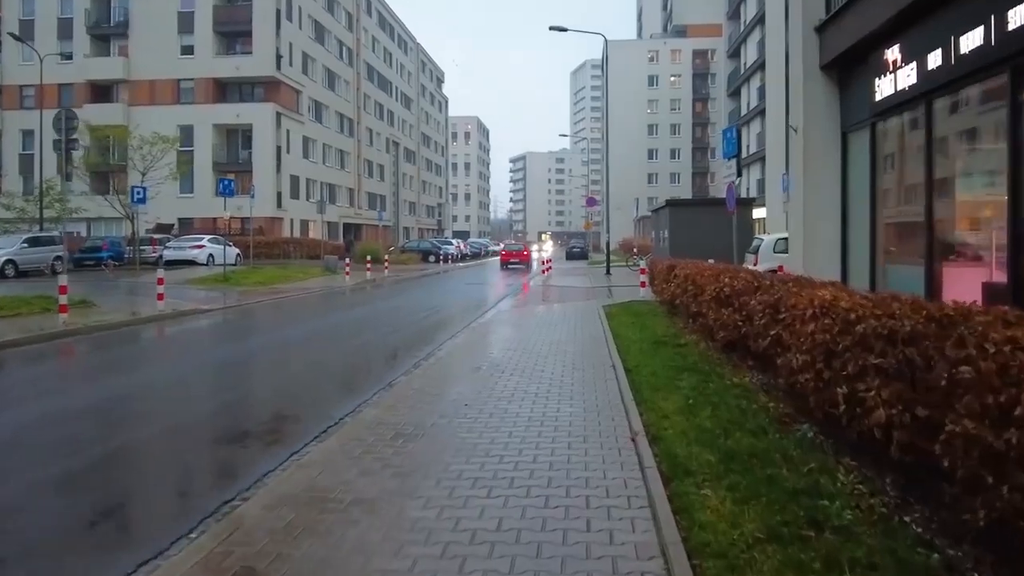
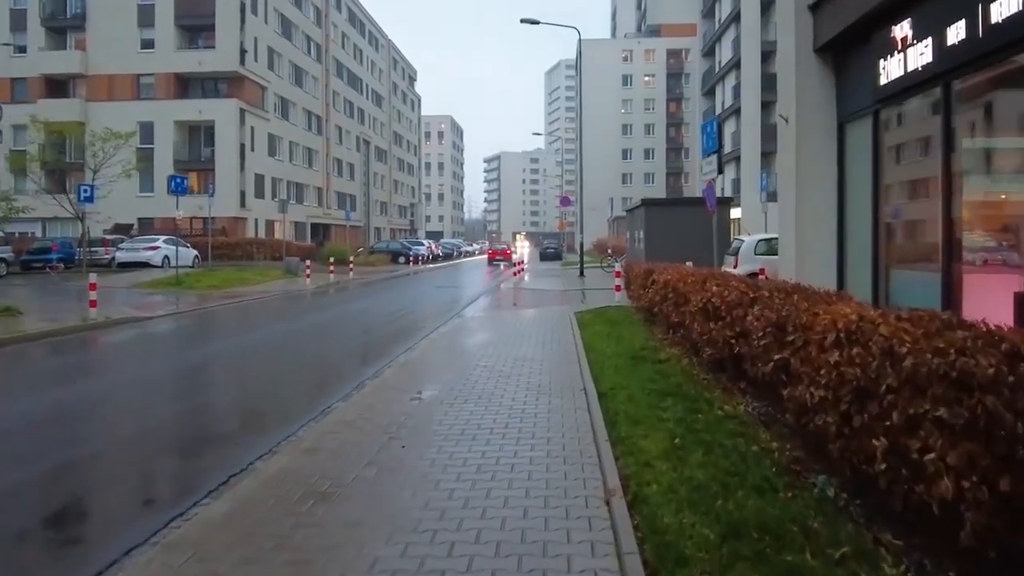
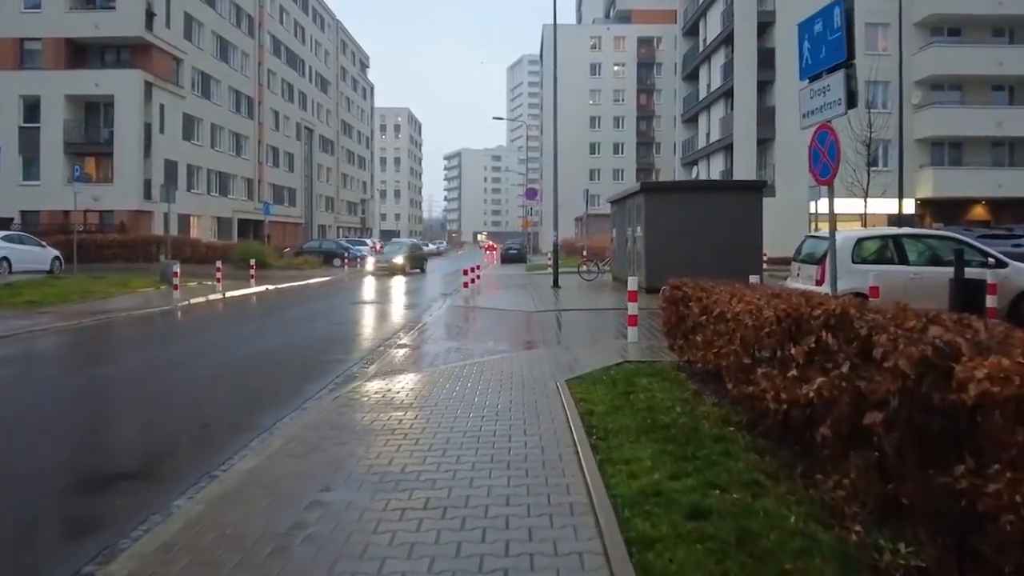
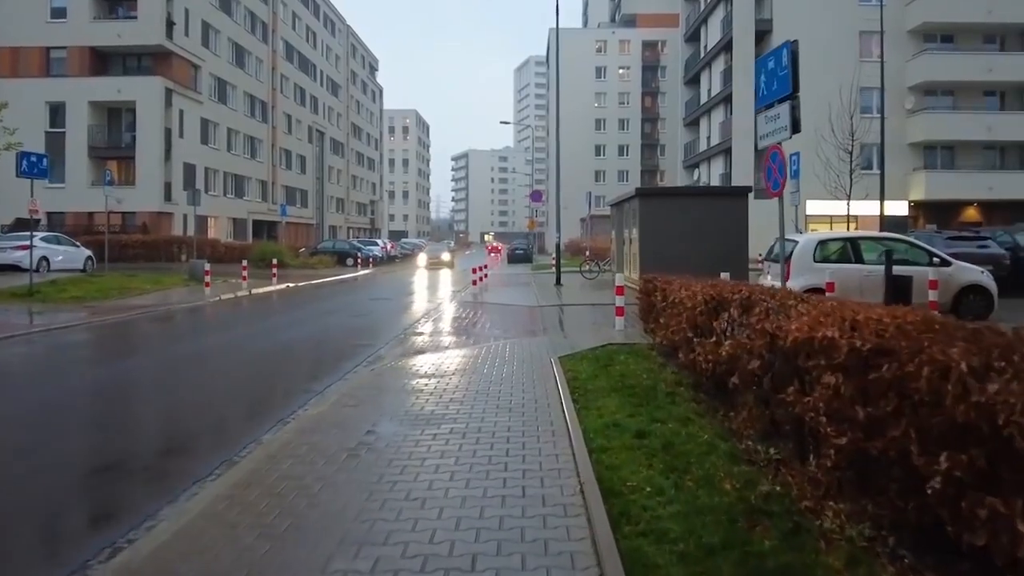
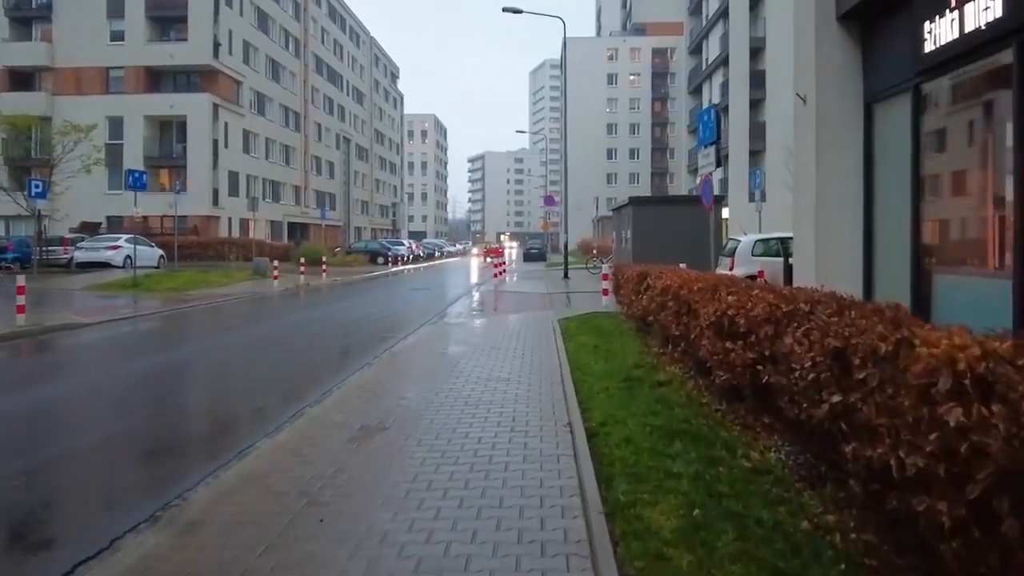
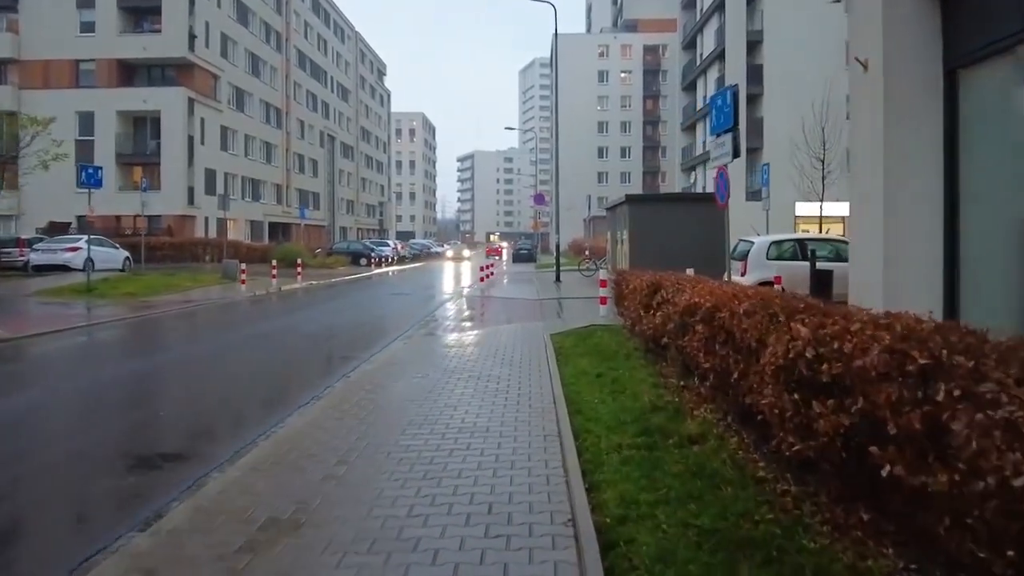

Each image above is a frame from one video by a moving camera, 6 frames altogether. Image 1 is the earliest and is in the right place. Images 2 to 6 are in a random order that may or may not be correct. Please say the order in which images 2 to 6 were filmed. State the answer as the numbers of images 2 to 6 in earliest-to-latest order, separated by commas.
2, 5, 6, 4, 3
